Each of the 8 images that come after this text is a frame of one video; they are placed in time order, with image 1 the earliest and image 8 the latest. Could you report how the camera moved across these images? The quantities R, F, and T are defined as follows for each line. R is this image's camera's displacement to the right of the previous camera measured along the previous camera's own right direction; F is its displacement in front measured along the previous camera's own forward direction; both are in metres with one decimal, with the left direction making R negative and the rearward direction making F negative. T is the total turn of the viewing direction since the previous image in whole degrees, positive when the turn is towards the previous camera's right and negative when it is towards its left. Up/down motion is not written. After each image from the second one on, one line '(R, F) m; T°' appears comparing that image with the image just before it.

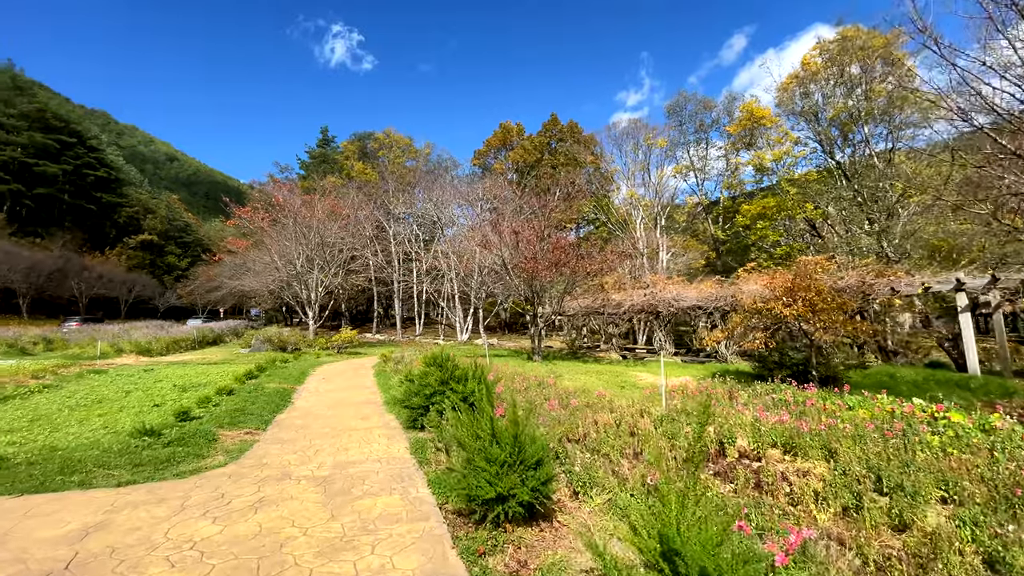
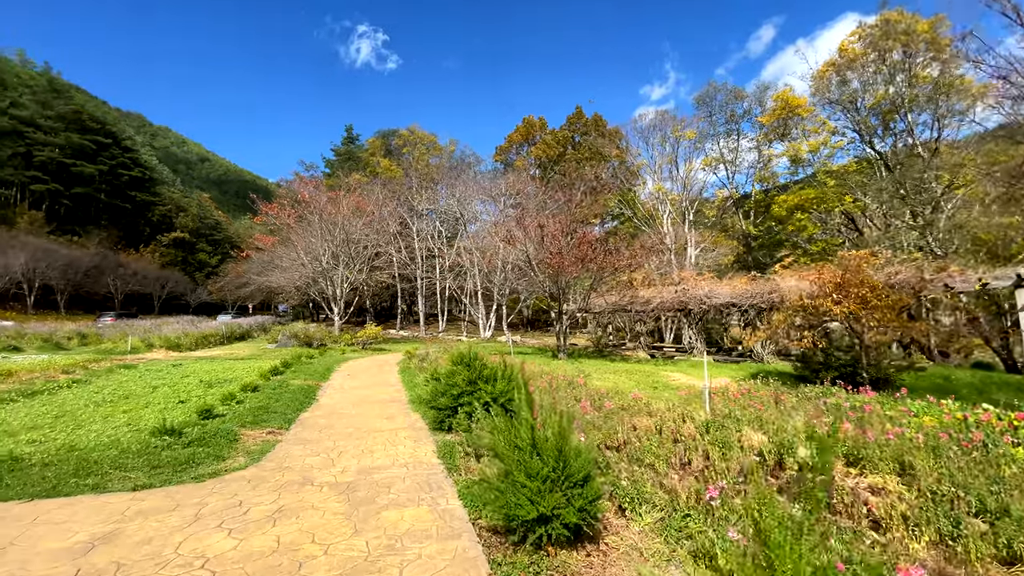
(-0.1, +0.4) m; -3°
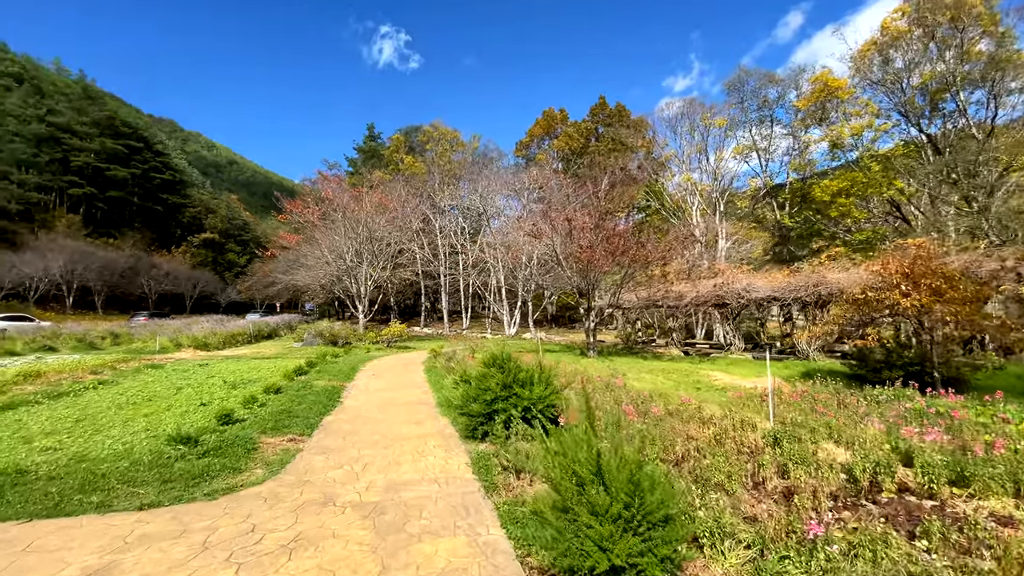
(-0.2, +0.6) m; -3°
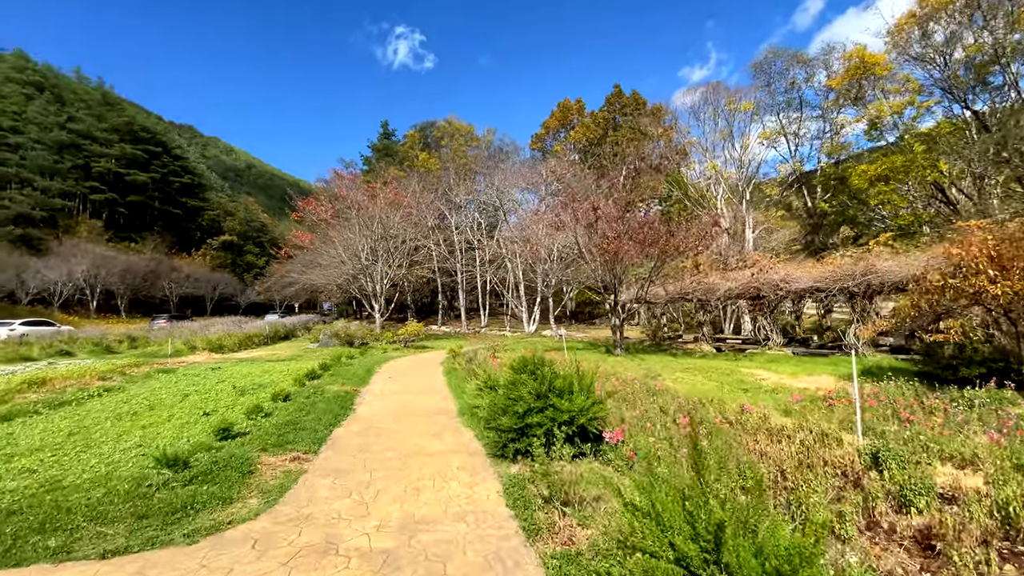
(-0.2, +0.8) m; -2°
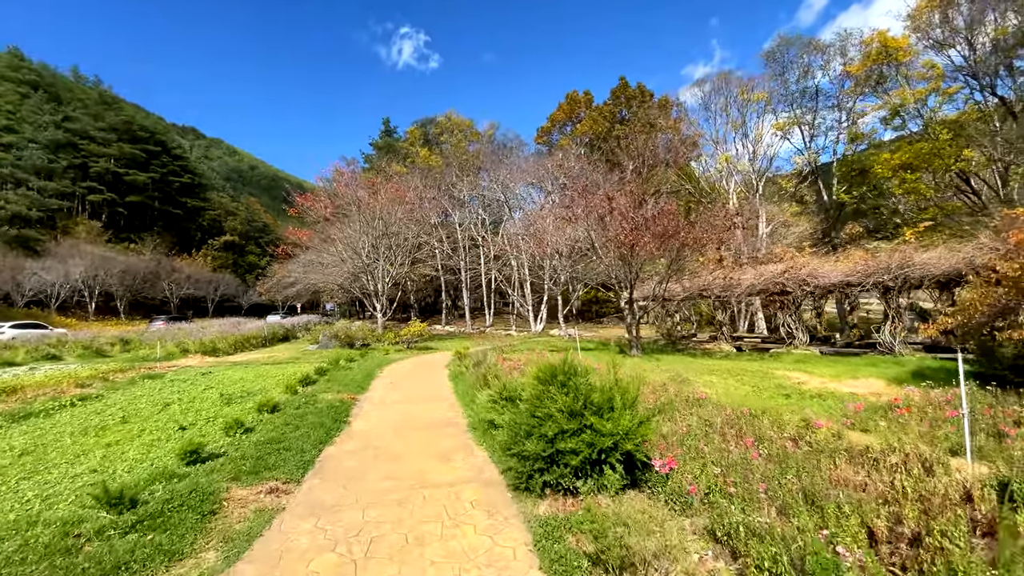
(-0.2, +0.9) m; 0°
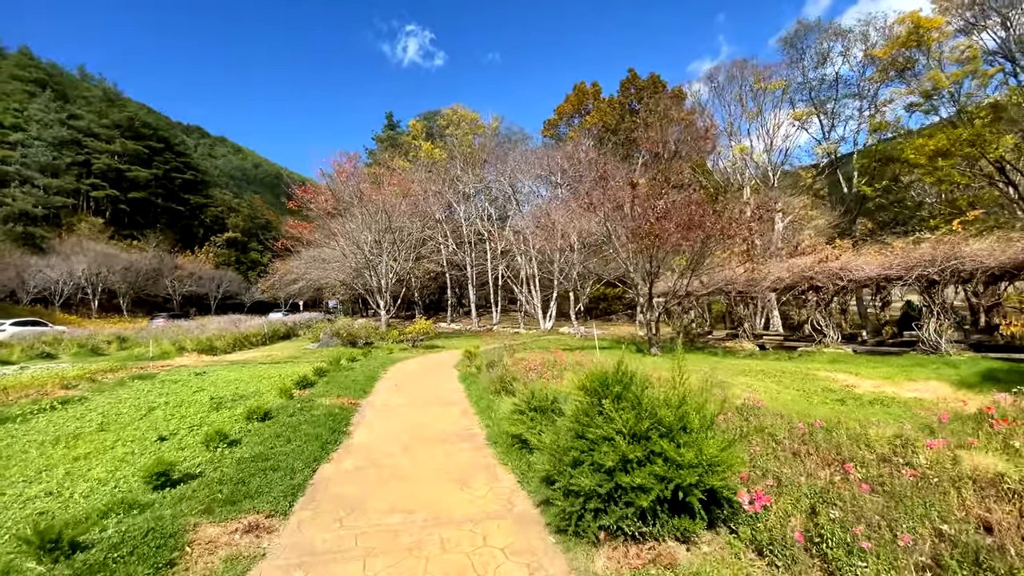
(-0.2, +0.8) m; 0°
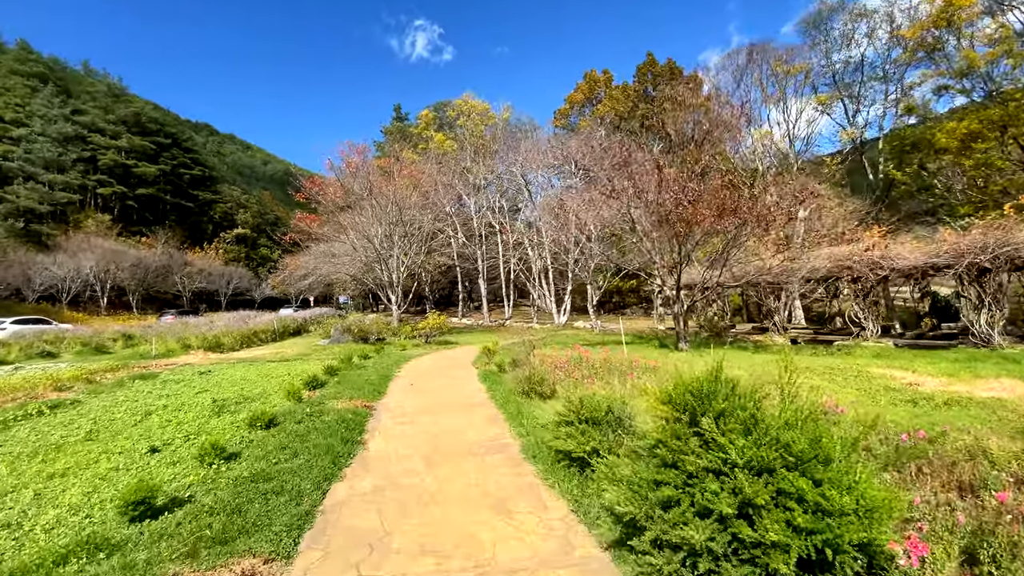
(-0.3, +0.7) m; -1°
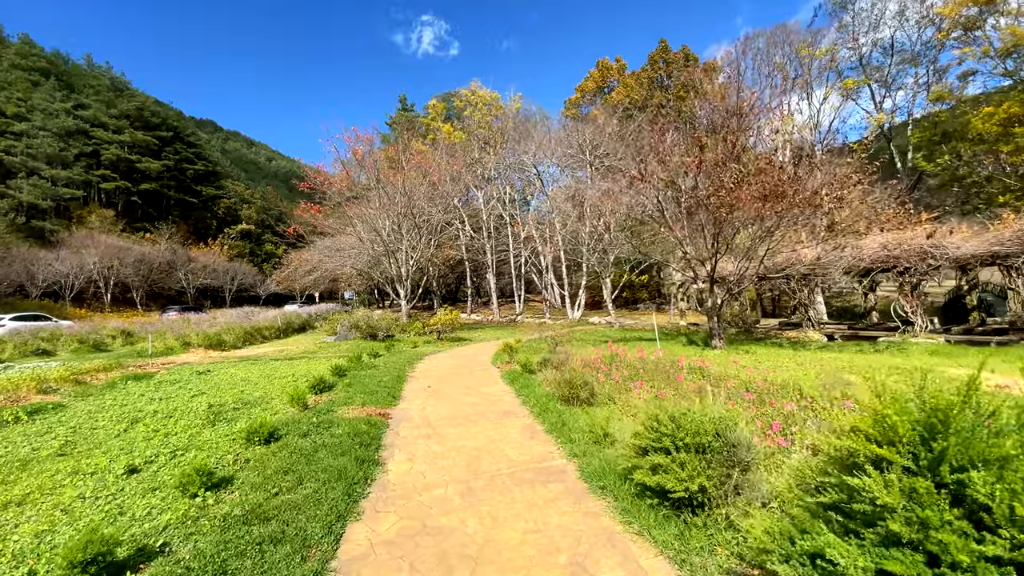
(-0.4, +0.9) m; -1°
